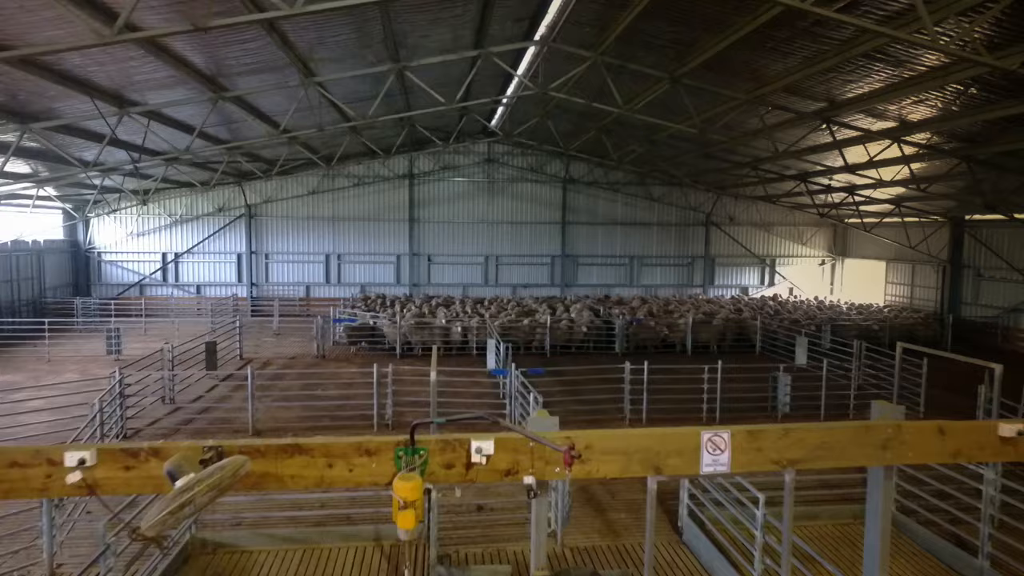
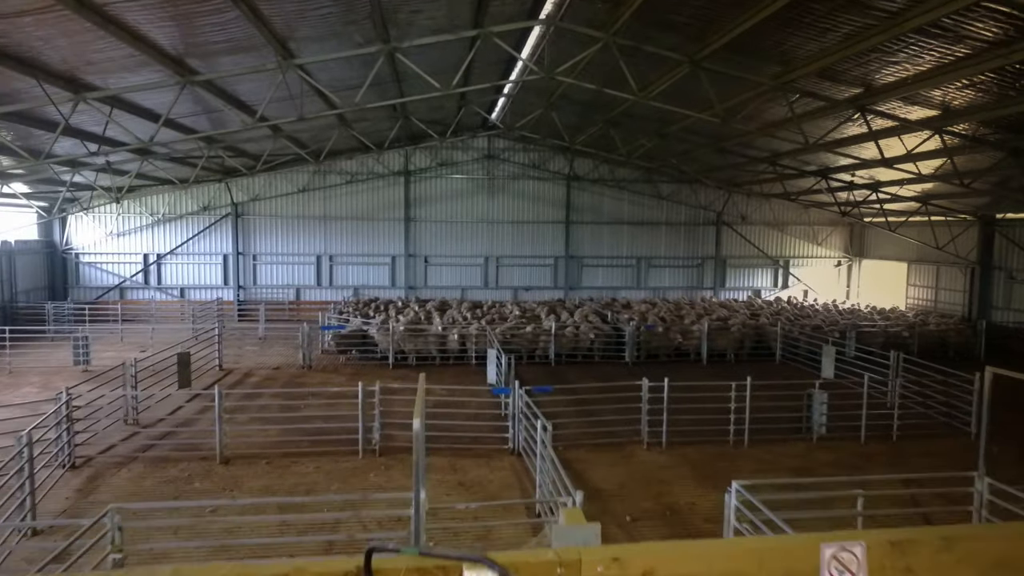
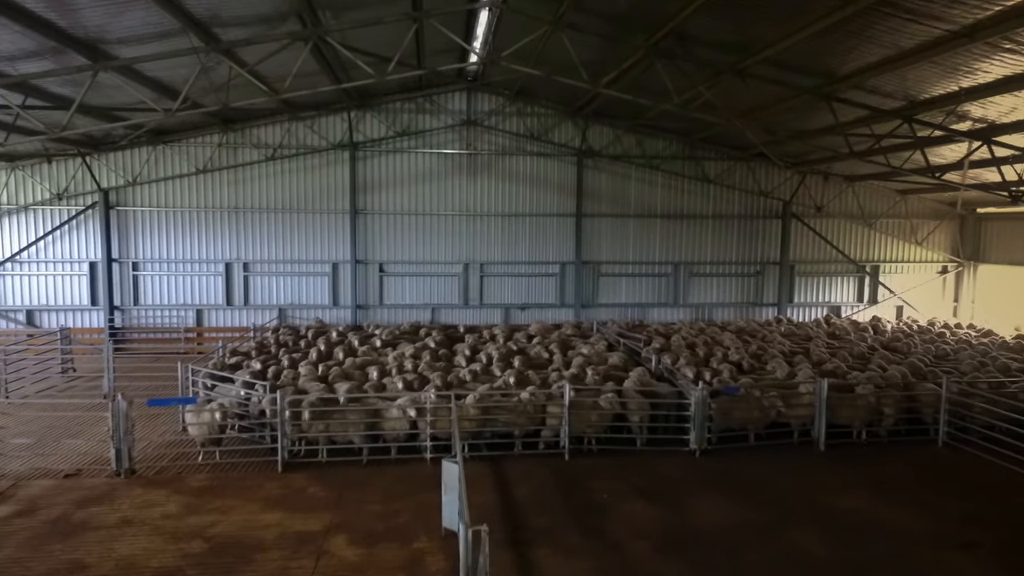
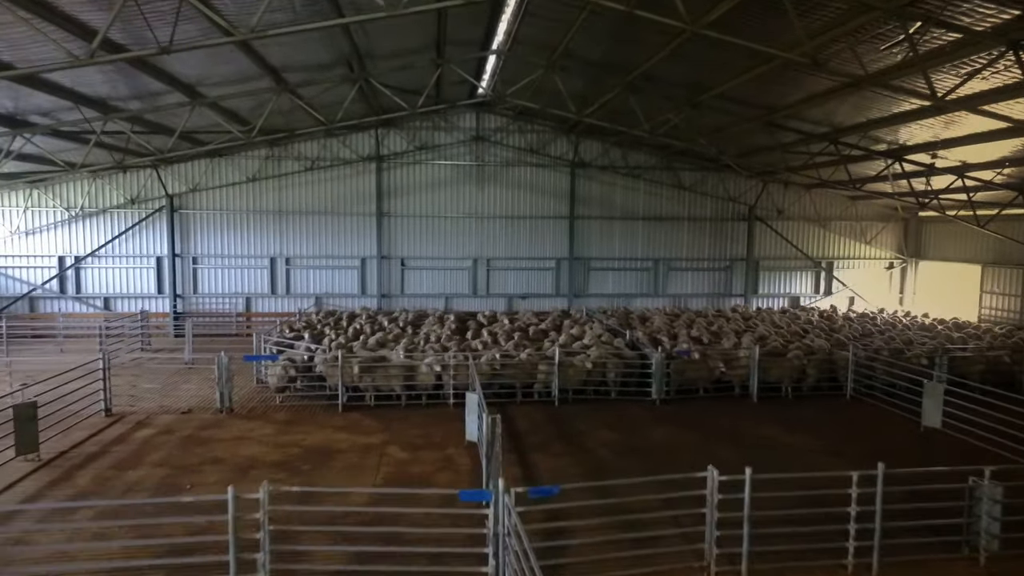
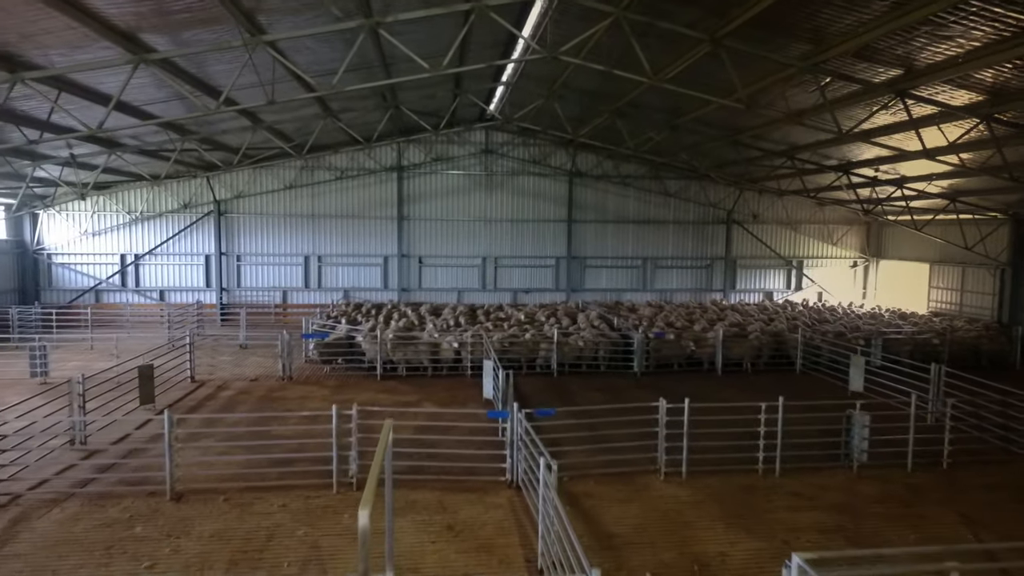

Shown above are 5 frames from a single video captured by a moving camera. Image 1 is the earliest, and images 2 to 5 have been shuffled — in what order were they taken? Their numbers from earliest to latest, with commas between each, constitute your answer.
2, 5, 4, 3
